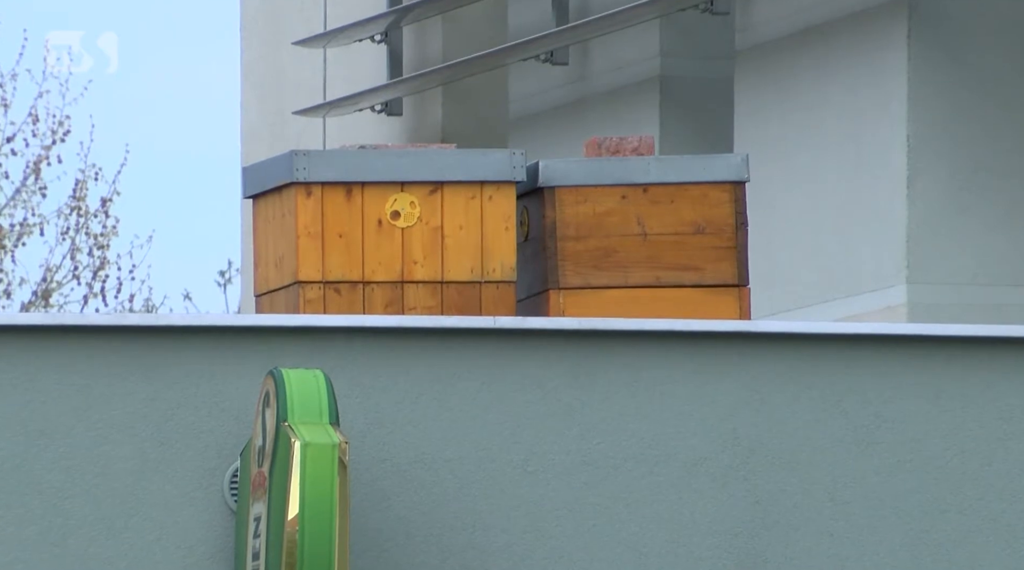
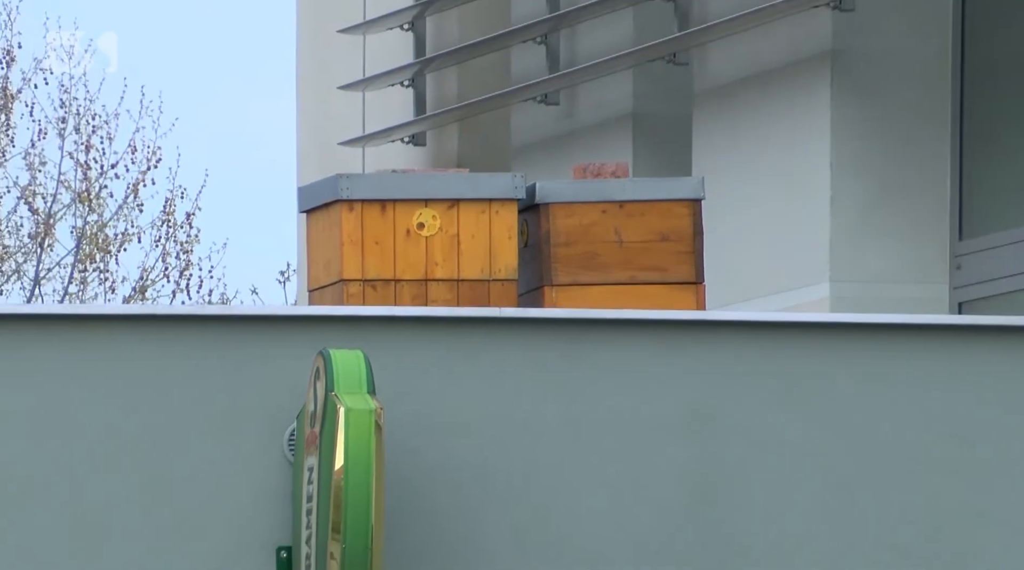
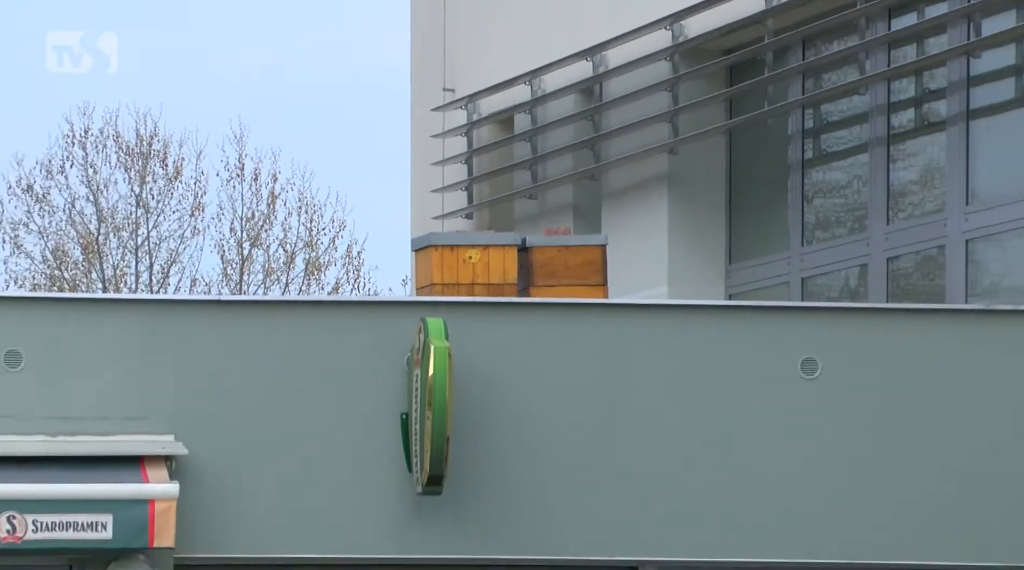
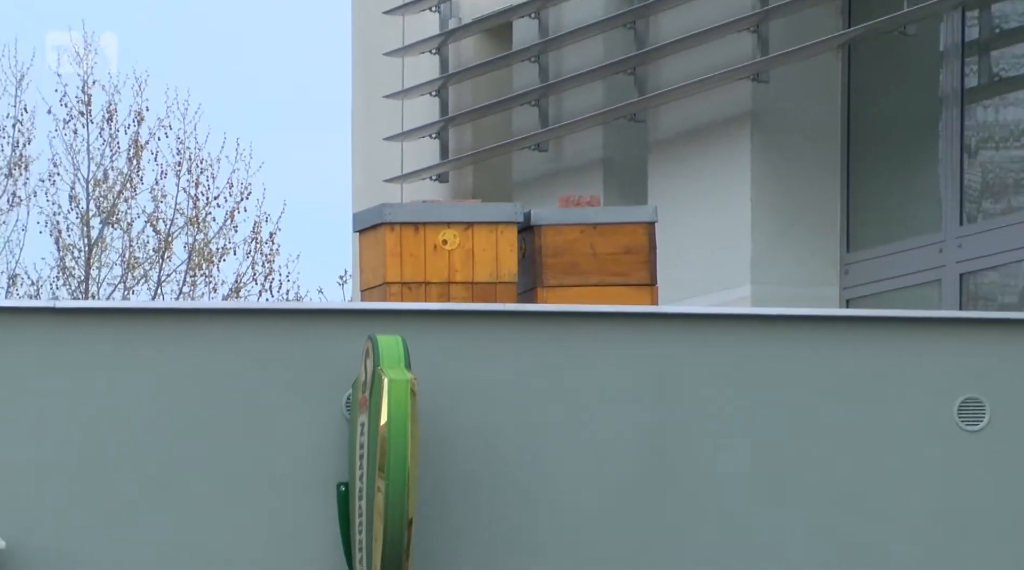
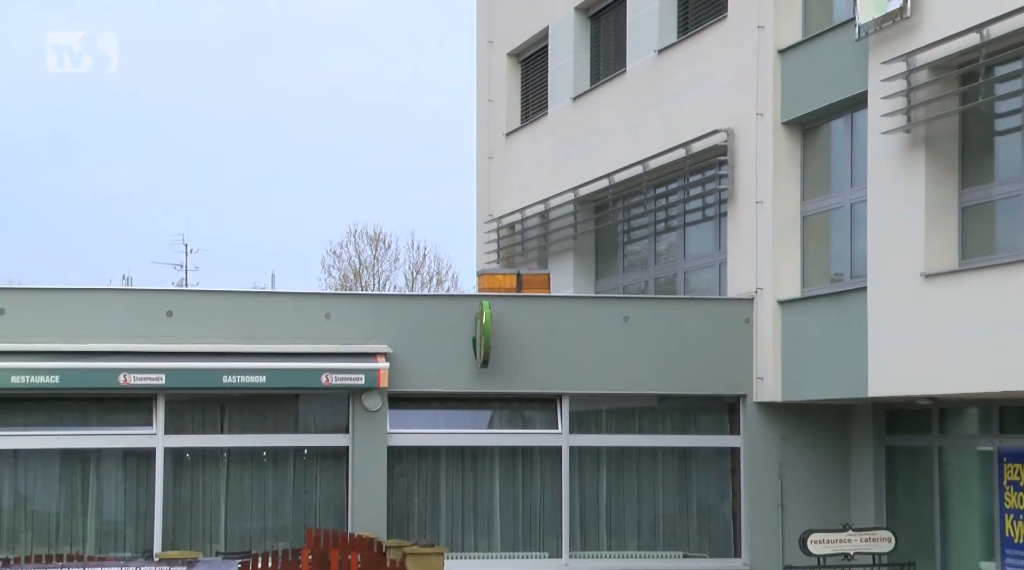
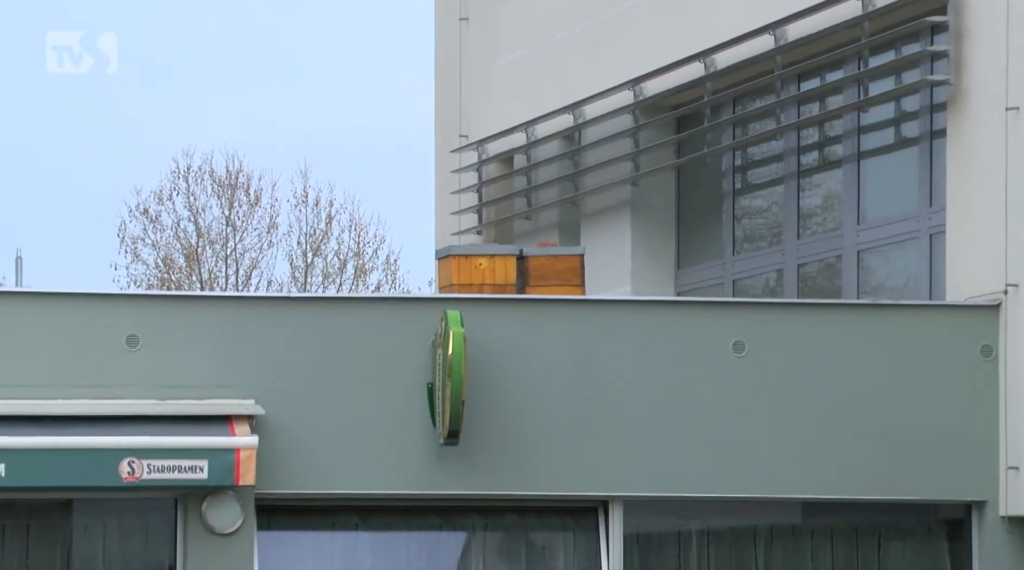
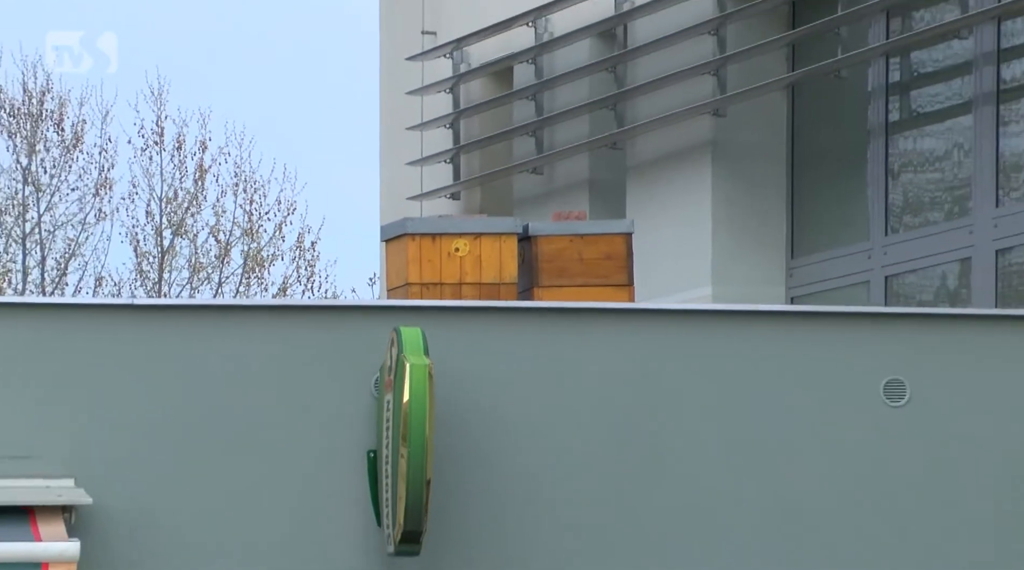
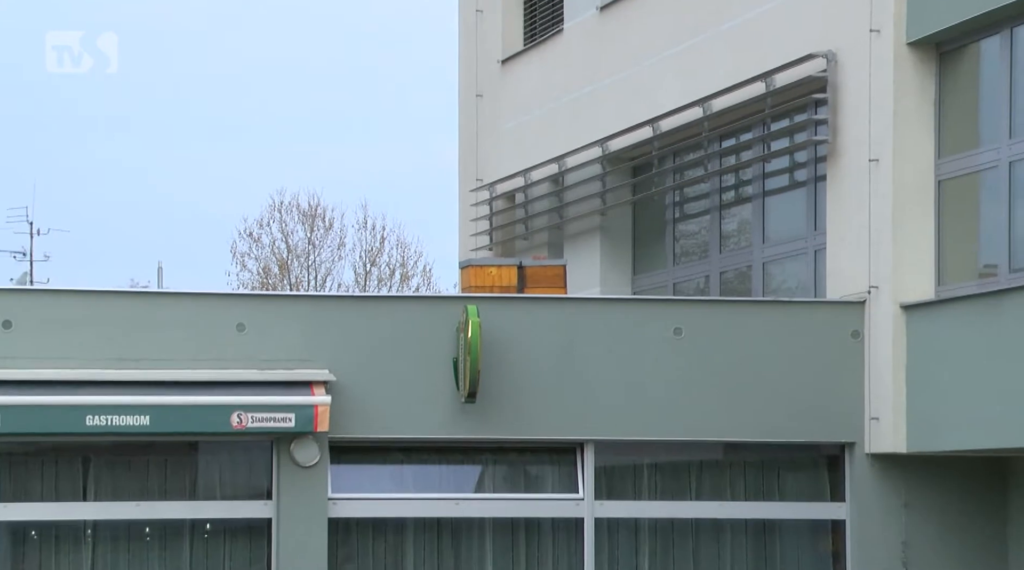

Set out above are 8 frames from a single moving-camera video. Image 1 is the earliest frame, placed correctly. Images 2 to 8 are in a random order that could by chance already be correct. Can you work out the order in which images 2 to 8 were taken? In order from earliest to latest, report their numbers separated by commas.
2, 4, 7, 3, 6, 8, 5
